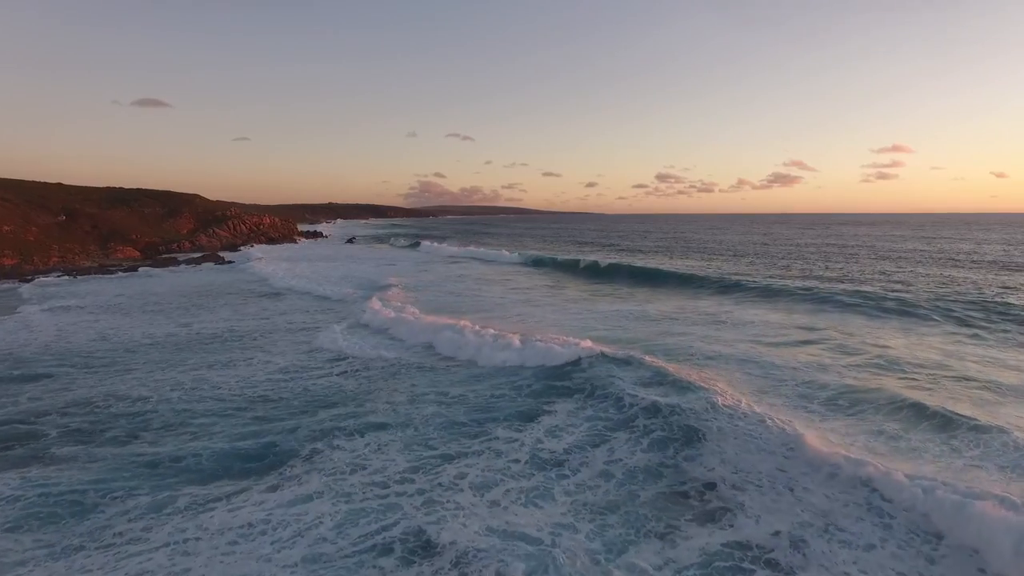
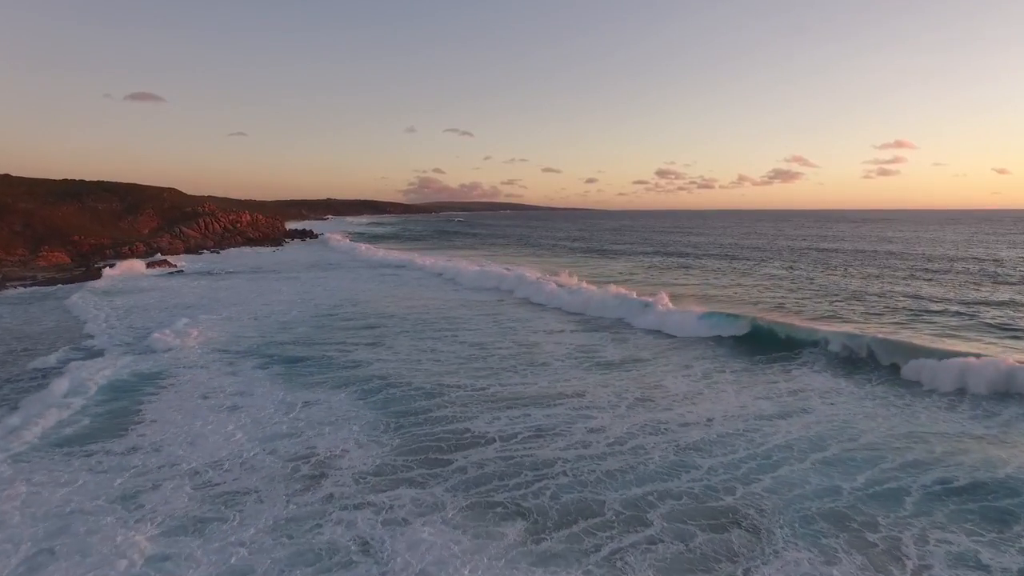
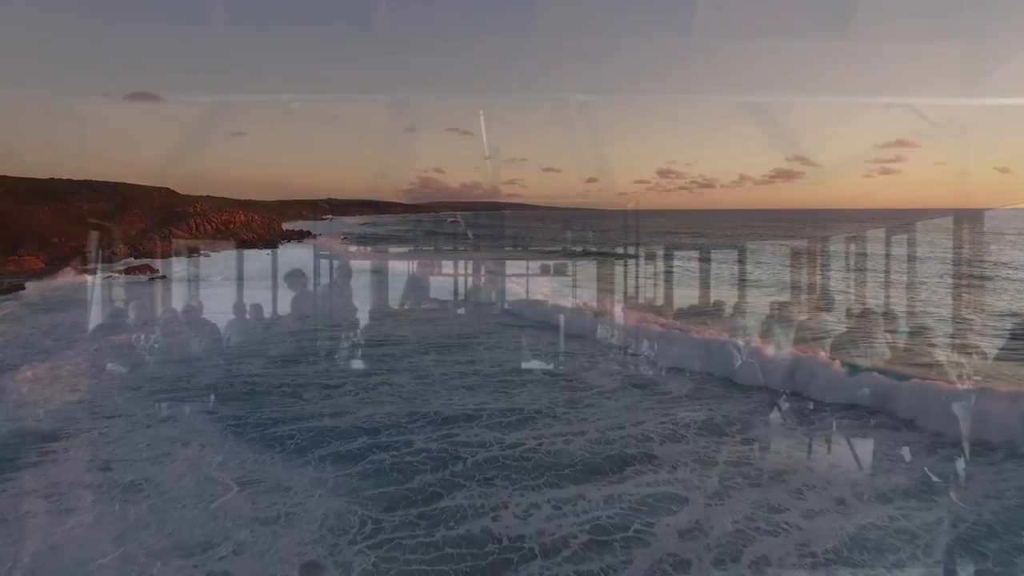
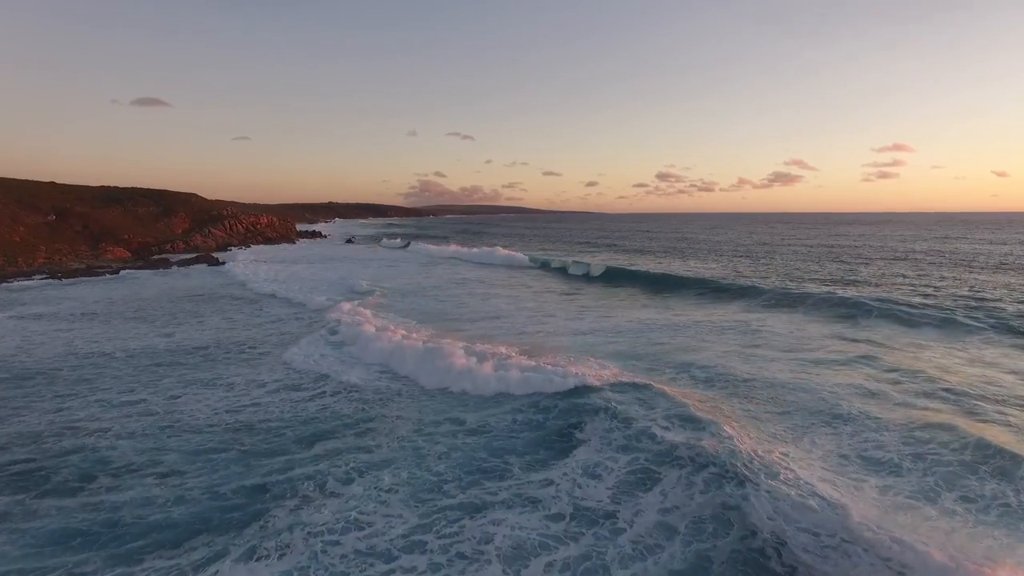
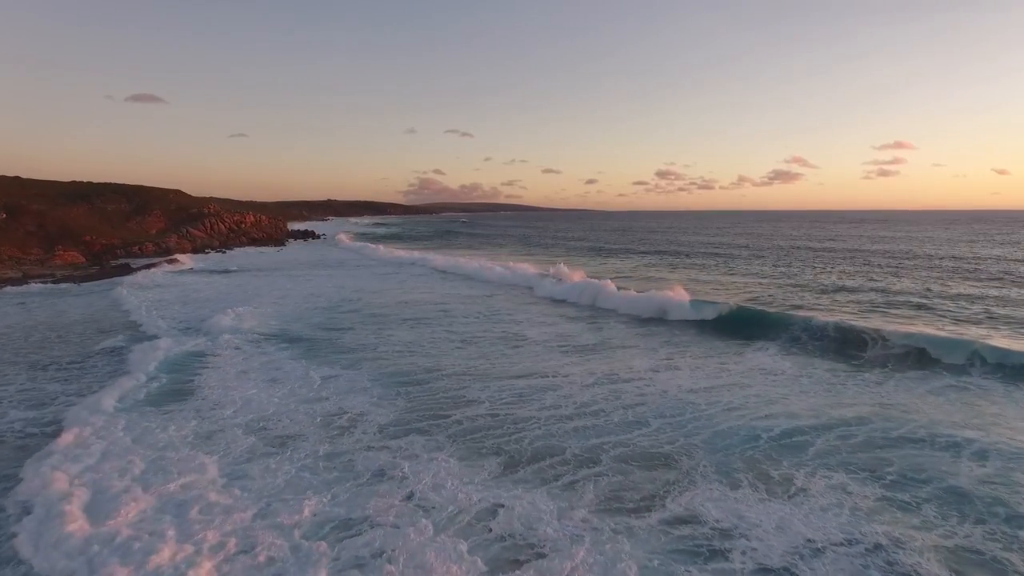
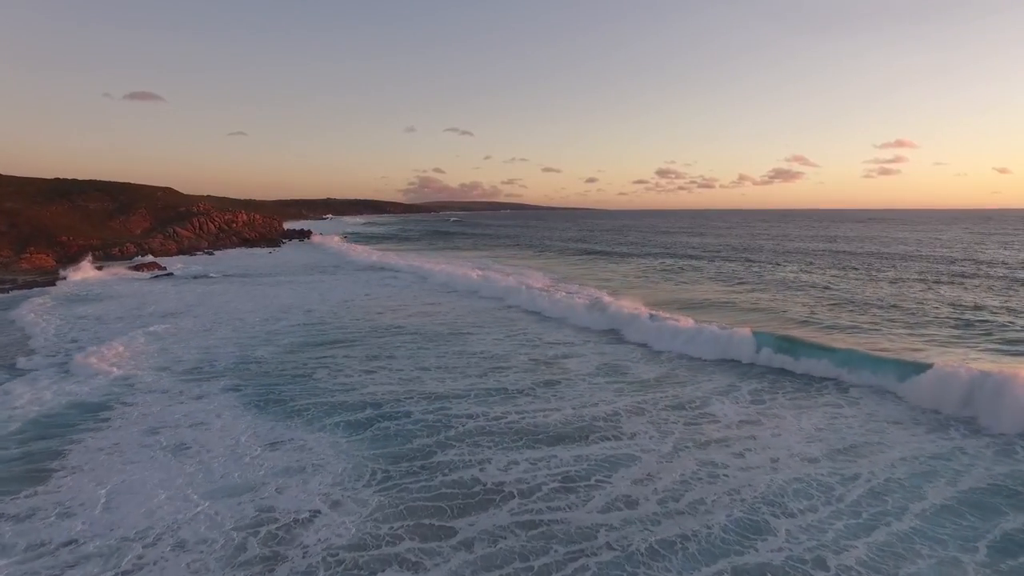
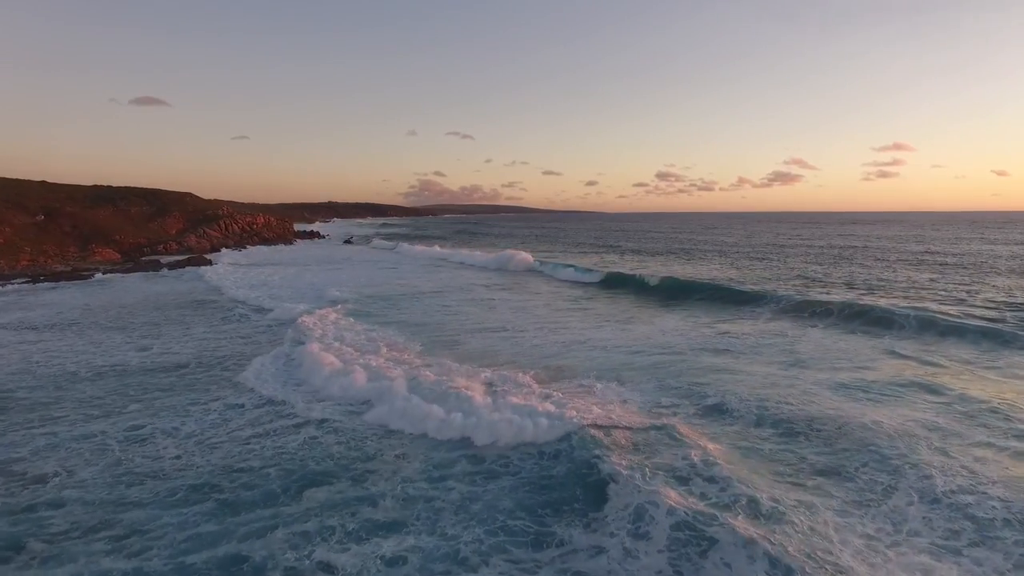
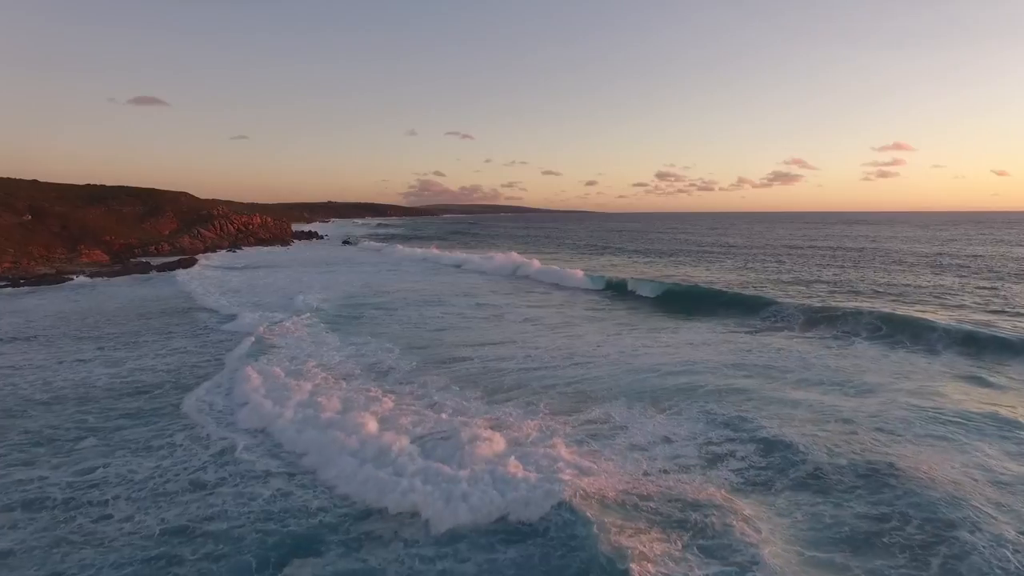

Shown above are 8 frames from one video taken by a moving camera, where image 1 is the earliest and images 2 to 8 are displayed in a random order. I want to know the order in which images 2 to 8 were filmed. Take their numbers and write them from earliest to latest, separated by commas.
4, 7, 8, 5, 2, 6, 3
